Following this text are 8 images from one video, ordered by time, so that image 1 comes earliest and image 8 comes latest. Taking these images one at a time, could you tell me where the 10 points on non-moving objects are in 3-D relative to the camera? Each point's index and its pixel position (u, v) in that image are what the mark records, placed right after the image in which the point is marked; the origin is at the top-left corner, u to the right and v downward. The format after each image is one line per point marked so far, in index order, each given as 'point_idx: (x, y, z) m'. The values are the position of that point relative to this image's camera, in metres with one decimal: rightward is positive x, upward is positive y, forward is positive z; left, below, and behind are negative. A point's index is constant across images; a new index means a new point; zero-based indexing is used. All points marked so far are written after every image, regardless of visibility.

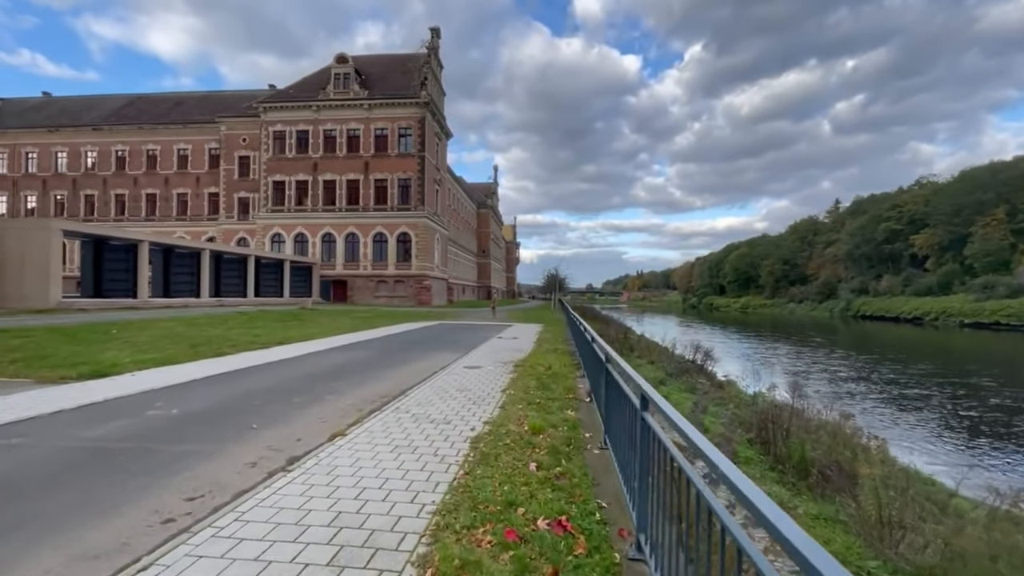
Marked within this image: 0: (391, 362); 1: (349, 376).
0: (-2.9, -1.8, +11.7) m
1: (-3.2, -1.7, +9.4) m
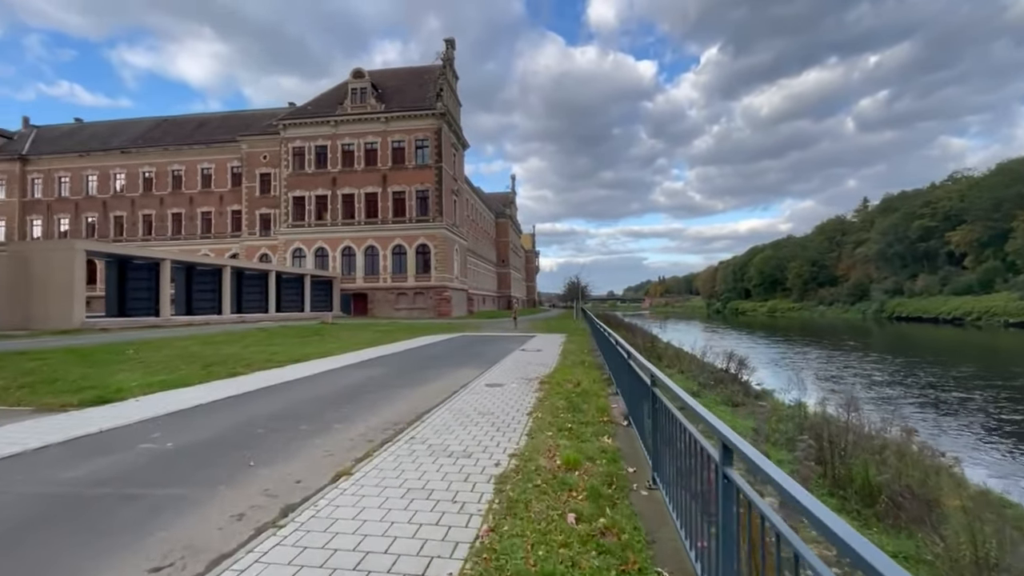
0: (-2.3, -2.1, +11.1) m
1: (-2.7, -2.0, +8.8) m
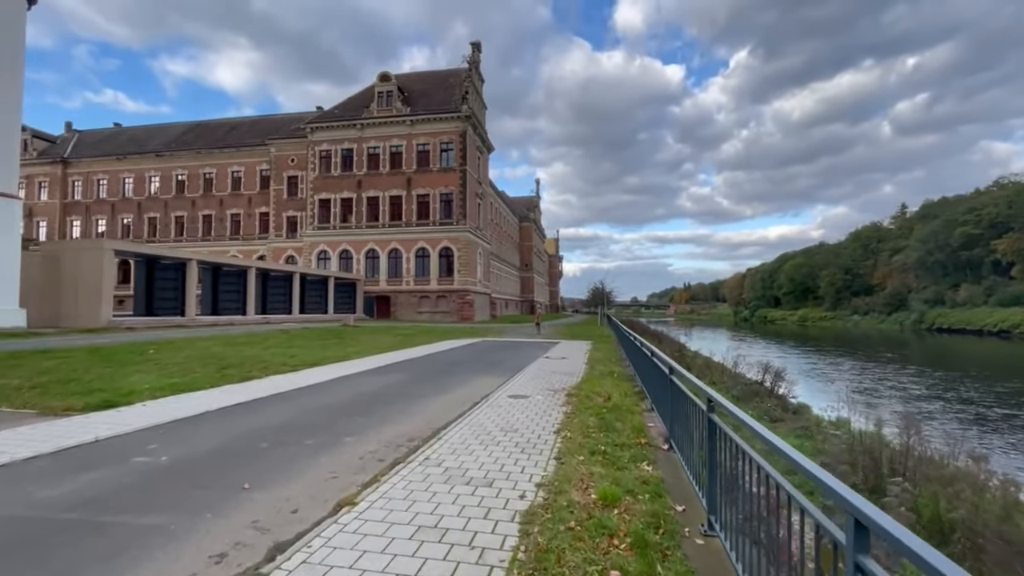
0: (-1.8, -2.2, +10.5) m
1: (-2.3, -2.1, +8.2) m
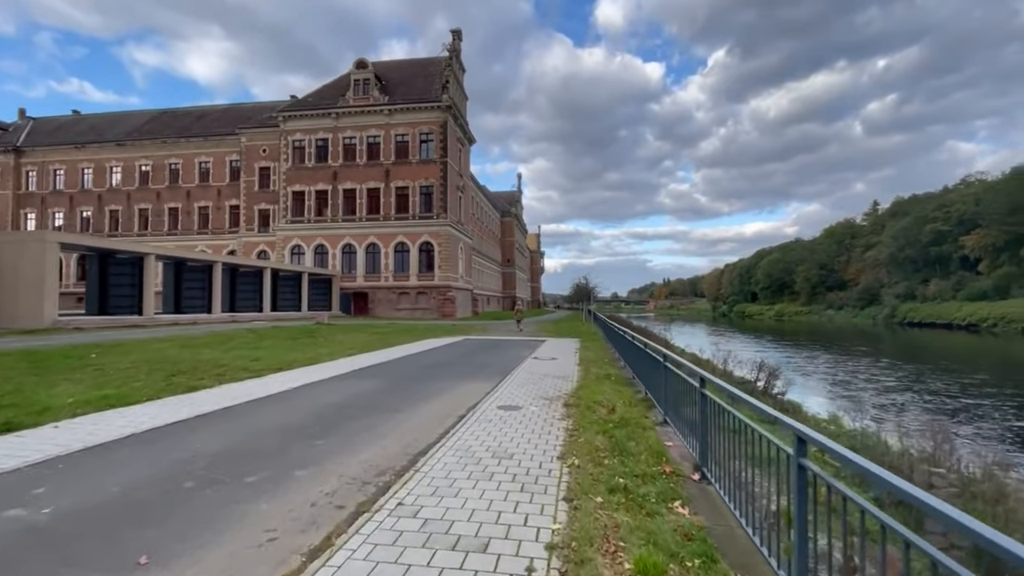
0: (-2.0, -2.1, +9.2) m
1: (-2.4, -2.0, +6.9) m
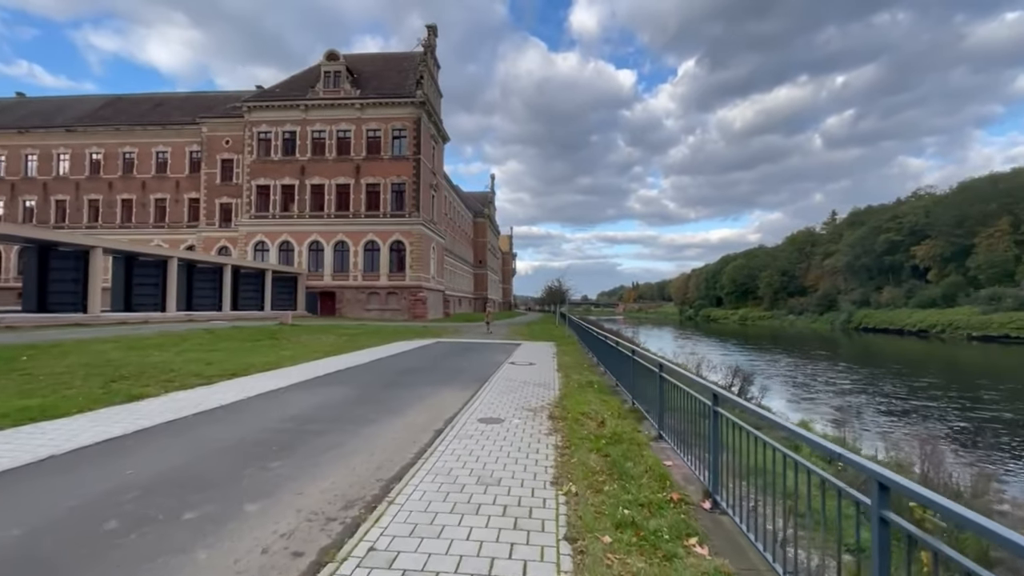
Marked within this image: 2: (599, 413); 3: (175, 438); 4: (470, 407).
0: (-2.4, -2.1, +8.4) m
1: (-2.6, -2.0, +6.1) m
2: (+1.4, -2.1, +8.0) m
3: (-4.5, -2.0, +6.4) m
4: (-0.7, -2.1, +8.4) m
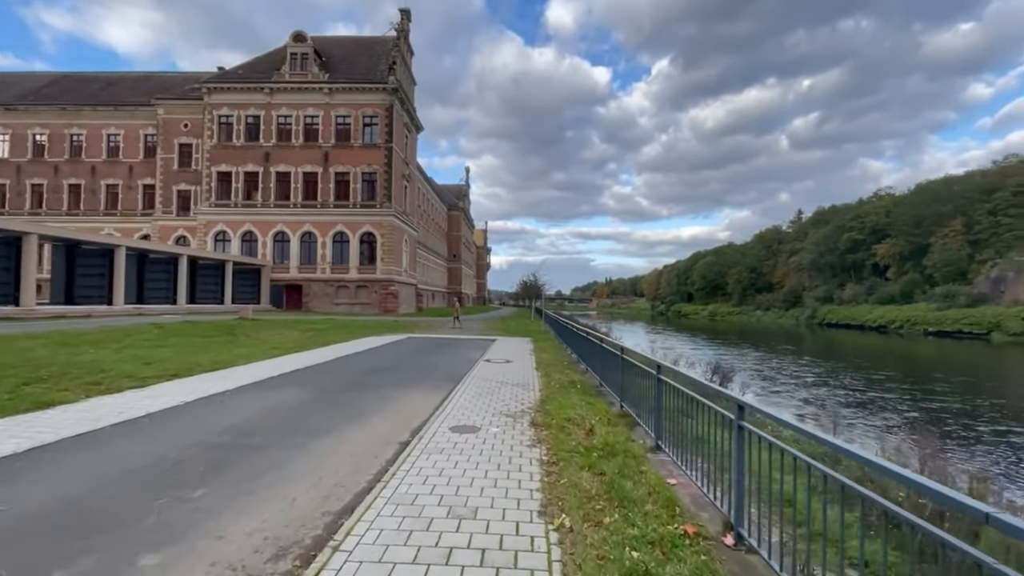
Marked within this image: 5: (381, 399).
0: (-2.7, -1.9, +7.4) m
1: (-2.8, -1.9, +5.1) m
2: (+1.1, -1.9, +7.2) m
3: (-4.8, -1.8, +5.3) m
4: (-1.1, -1.9, +7.5) m
5: (-2.4, -2.0, +8.6) m
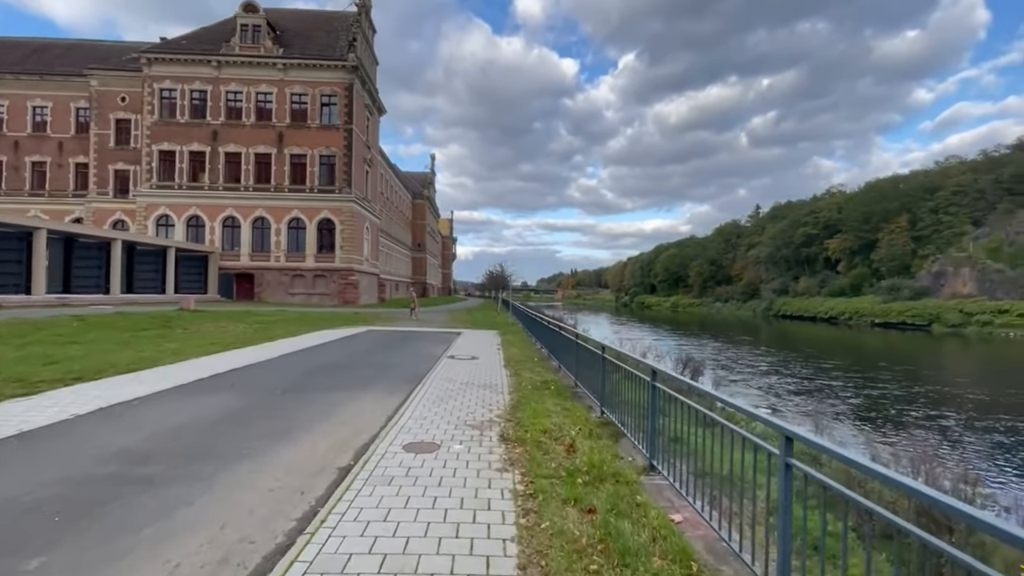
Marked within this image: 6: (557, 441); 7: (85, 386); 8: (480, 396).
0: (-3.2, -1.8, +6.2) m
1: (-3.1, -1.7, +3.8) m
2: (+0.7, -1.8, +6.2) m
3: (-5.0, -1.7, +3.9) m
4: (-1.6, -1.8, +6.3) m
5: (-2.9, -1.8, +7.4) m
6: (+0.5, -1.8, +5.7) m
7: (-7.3, -1.7, +8.2) m
8: (-0.6, -1.8, +8.3) m
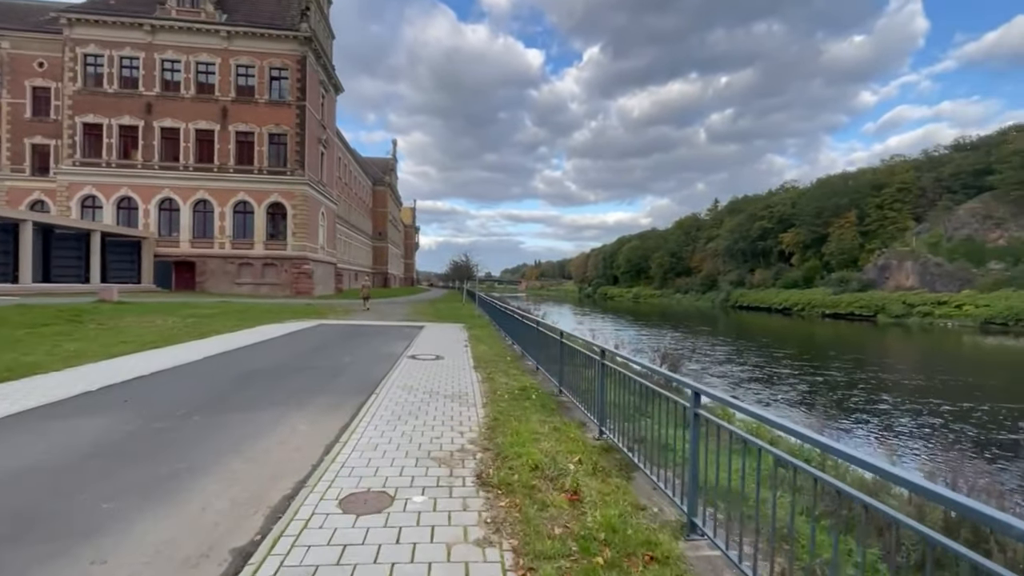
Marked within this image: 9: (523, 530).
0: (-3.3, -1.7, +4.4) m
1: (-3.1, -1.7, +2.1) m
2: (+0.5, -1.7, +4.7) m
3: (-5.1, -1.6, +2.0) m
4: (-1.8, -1.7, +4.7) m
5: (-3.2, -1.7, +5.6) m
6: (+0.4, -1.7, +4.2) m
7: (-7.7, -1.5, +6.1) m
8: (-0.9, -1.7, +6.7) m
9: (0.0, -1.7, +3.5) m
